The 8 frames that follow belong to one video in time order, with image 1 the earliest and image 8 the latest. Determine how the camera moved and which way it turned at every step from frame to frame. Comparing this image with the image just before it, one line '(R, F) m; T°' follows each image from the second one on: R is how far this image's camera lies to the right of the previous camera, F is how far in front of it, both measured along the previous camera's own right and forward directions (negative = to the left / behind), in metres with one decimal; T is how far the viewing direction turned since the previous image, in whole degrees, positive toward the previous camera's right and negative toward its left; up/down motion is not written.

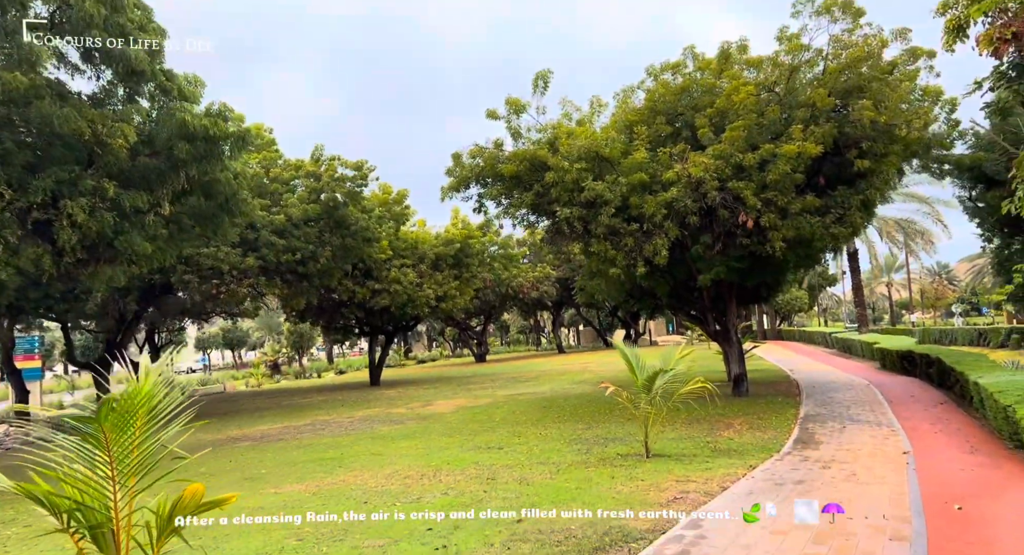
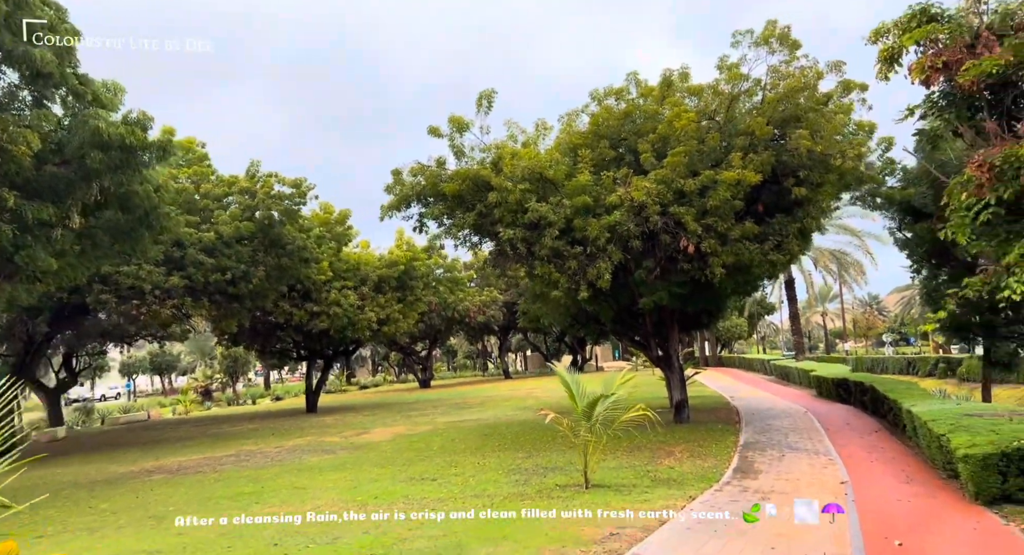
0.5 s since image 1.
(+0.2, +0.3) m; +4°
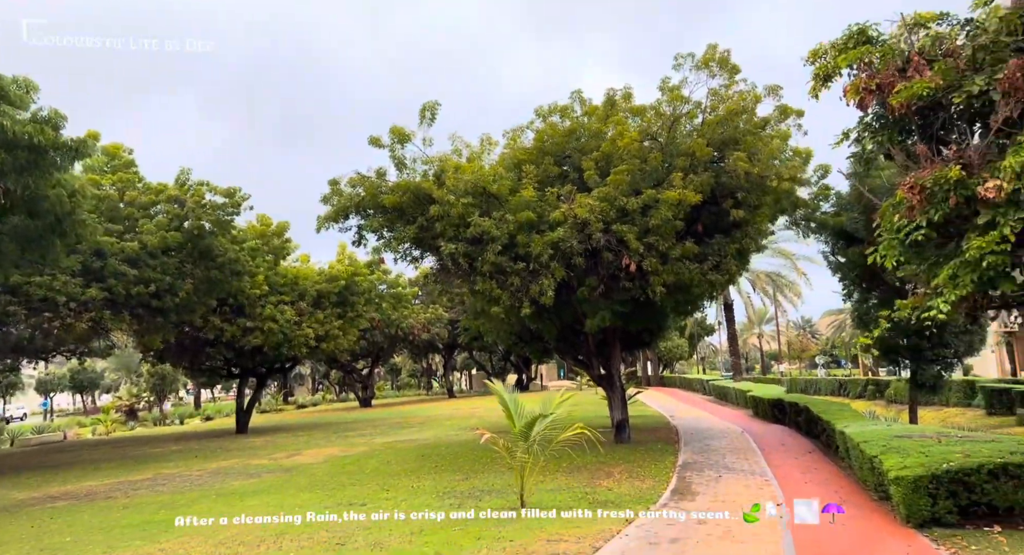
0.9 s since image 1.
(+0.1, +0.3) m; +4°
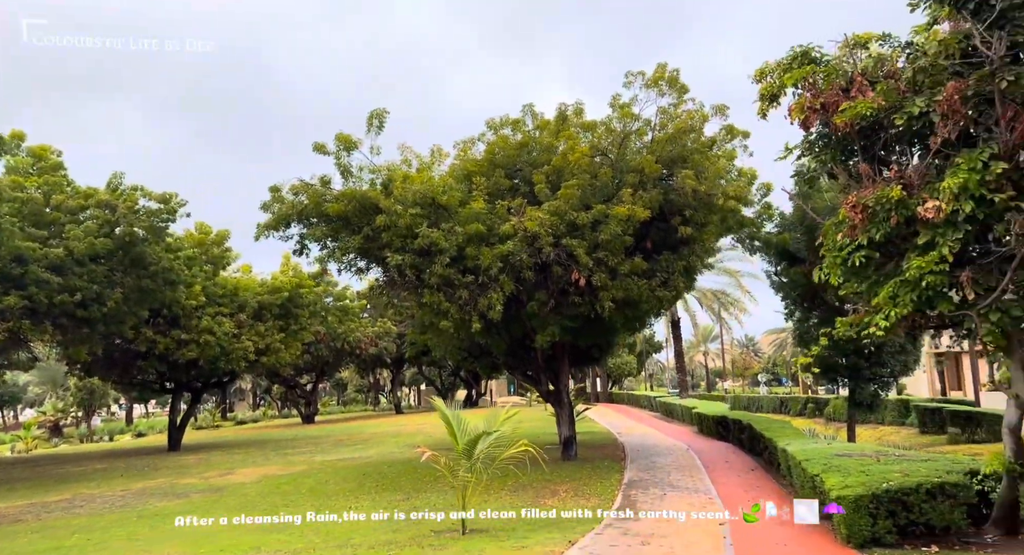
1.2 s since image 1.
(+0.1, +0.2) m; +4°
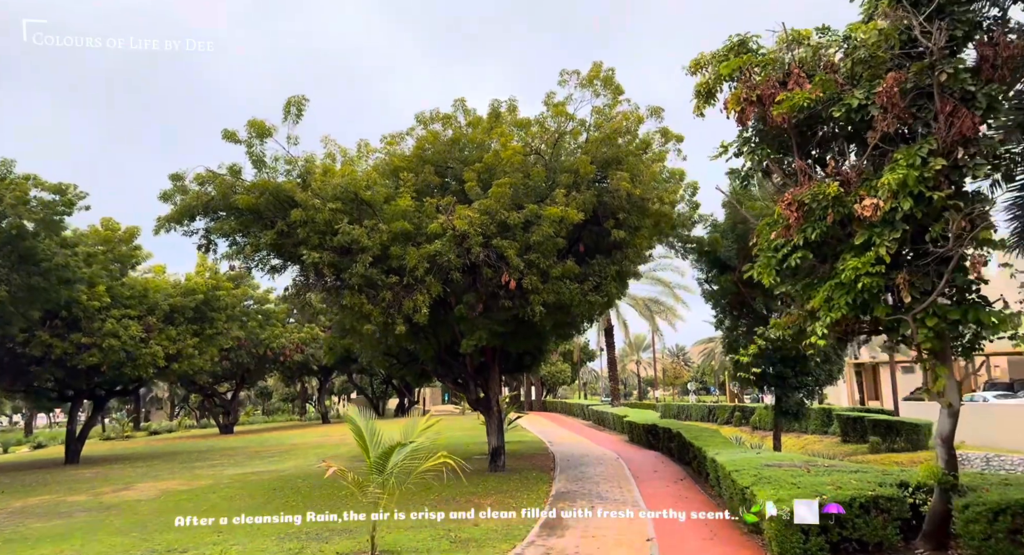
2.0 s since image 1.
(+0.2, +0.6) m; +5°
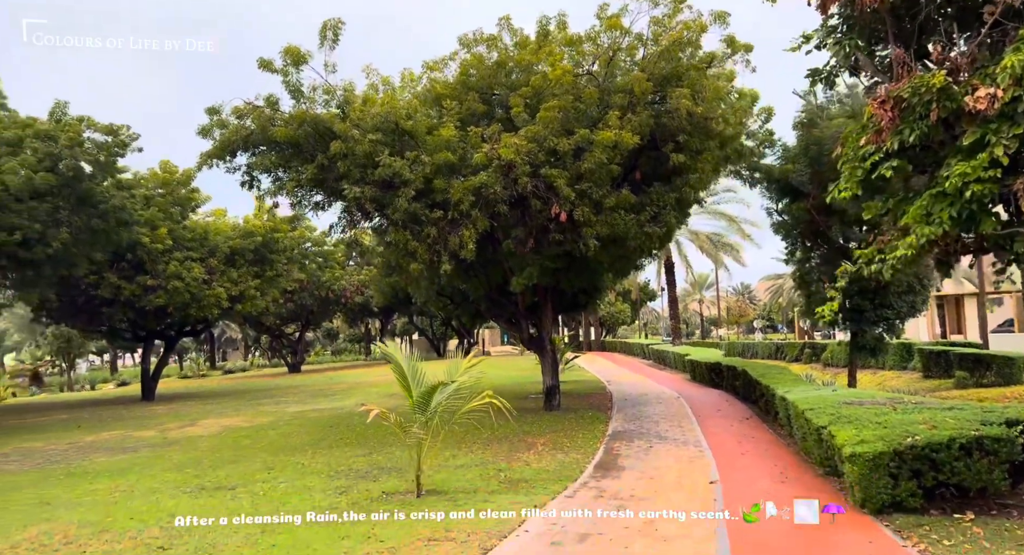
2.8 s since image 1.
(+0.1, +0.6) m; -5°
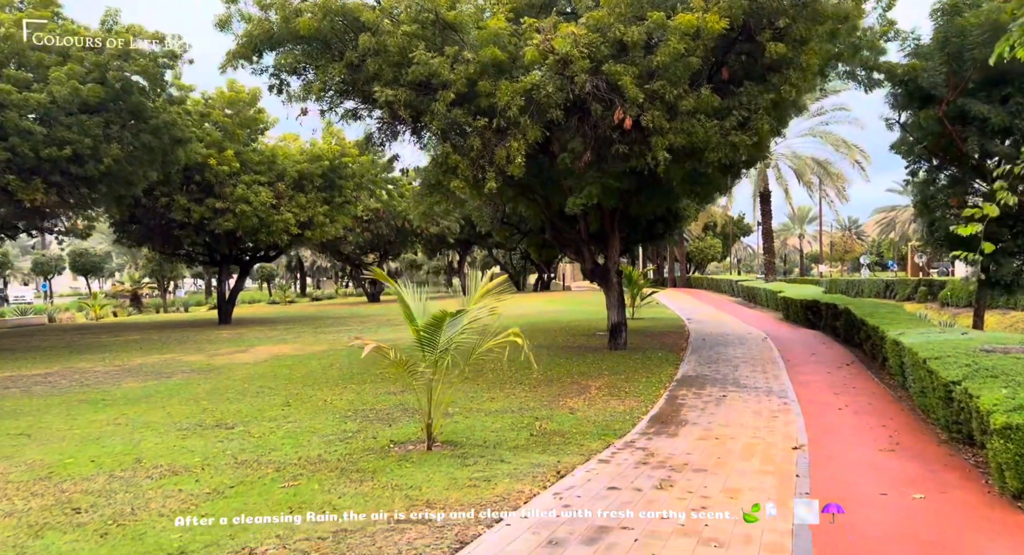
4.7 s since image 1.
(+0.5, +1.5) m; -7°
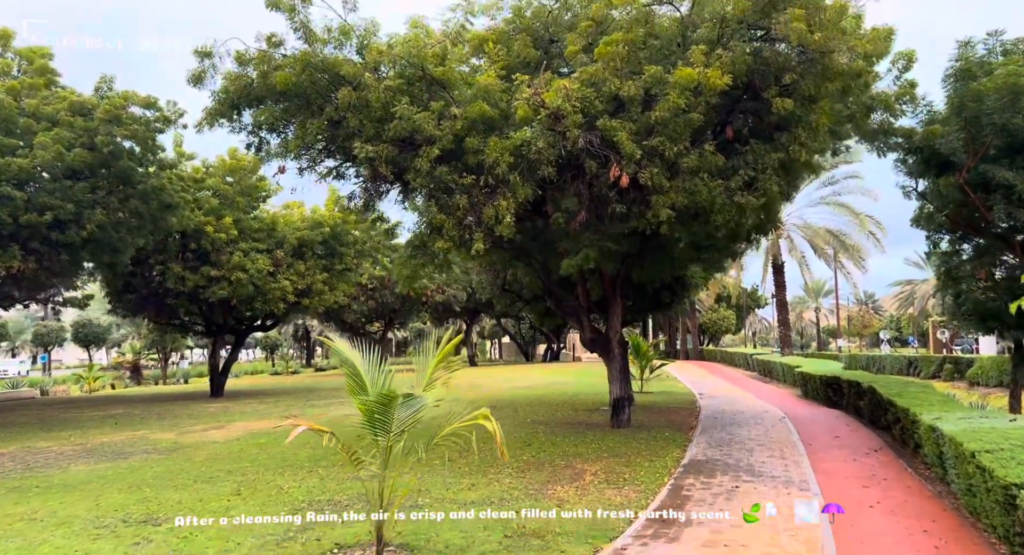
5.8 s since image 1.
(+0.3, +0.8) m; -1°
